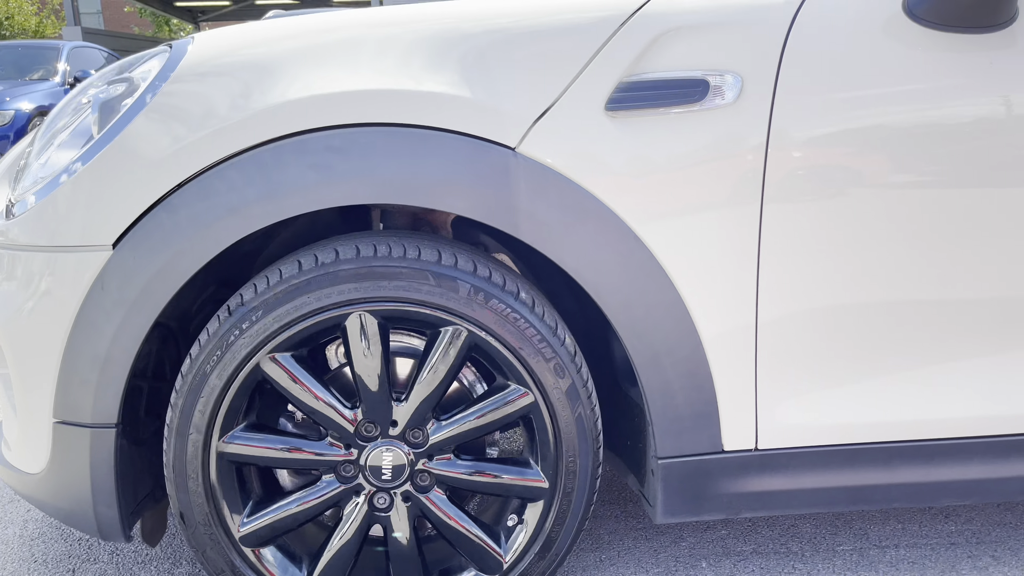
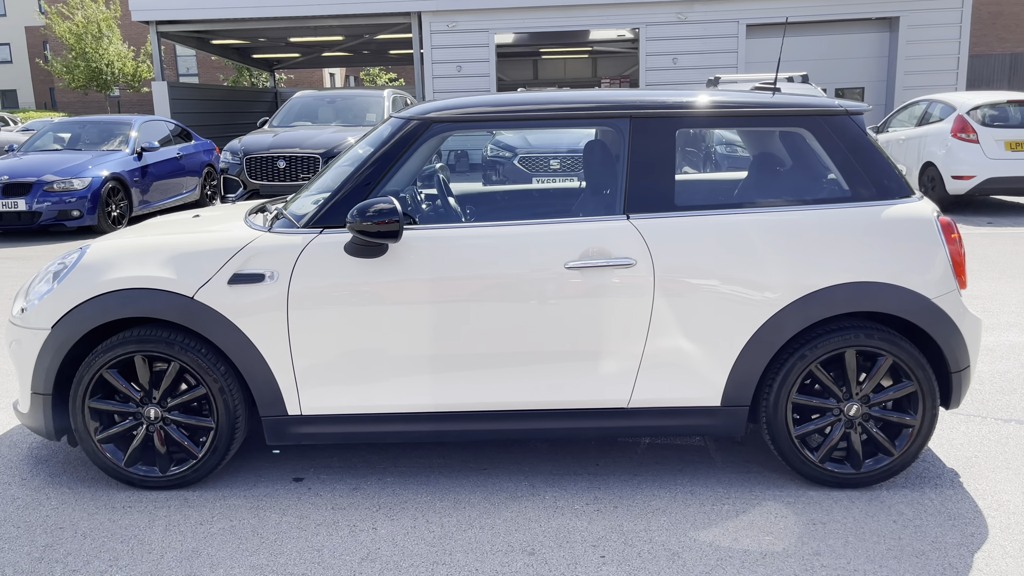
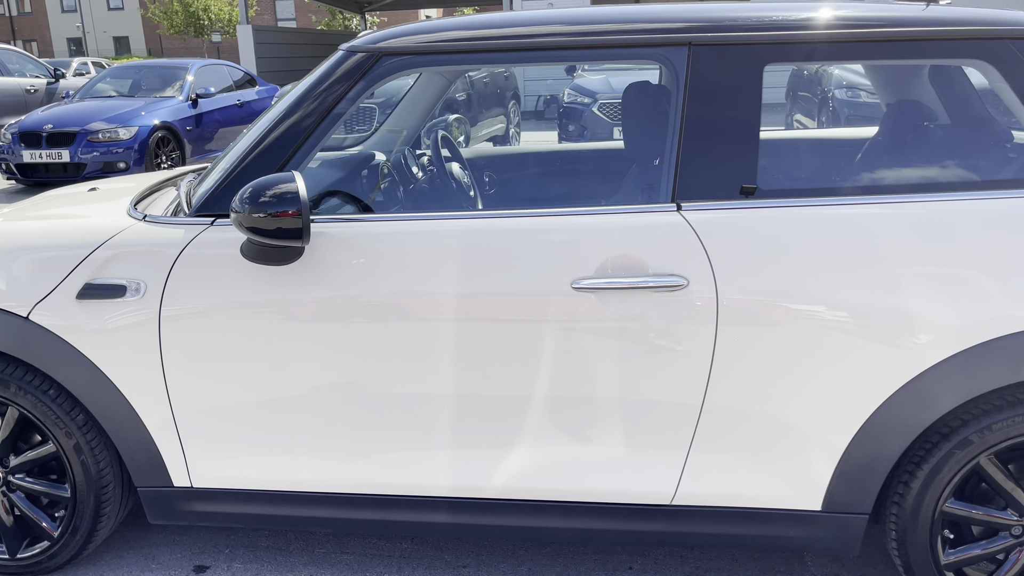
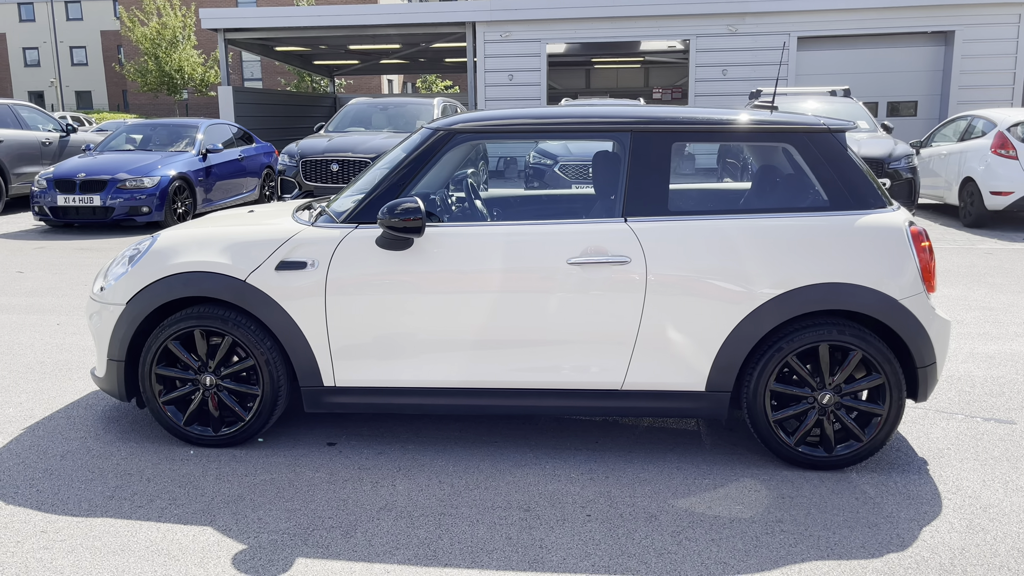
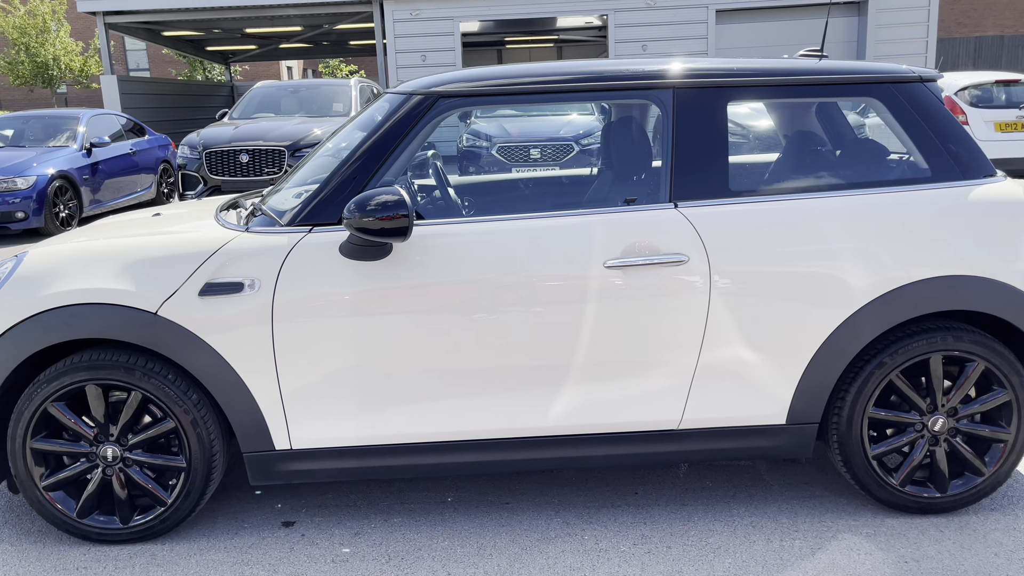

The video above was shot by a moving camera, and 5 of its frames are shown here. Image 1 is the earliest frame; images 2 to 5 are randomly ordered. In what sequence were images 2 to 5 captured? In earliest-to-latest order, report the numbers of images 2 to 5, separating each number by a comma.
5, 2, 4, 3
